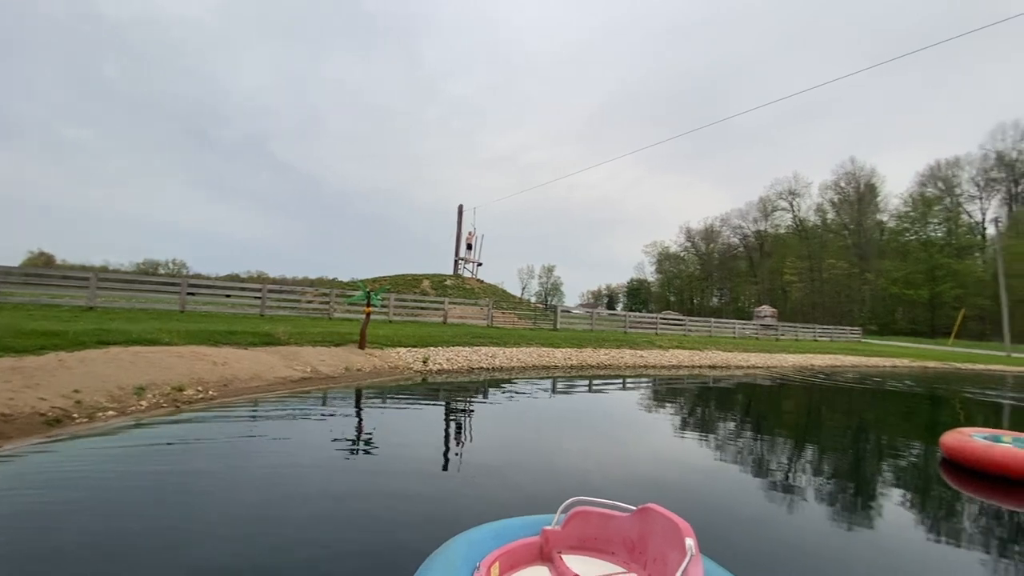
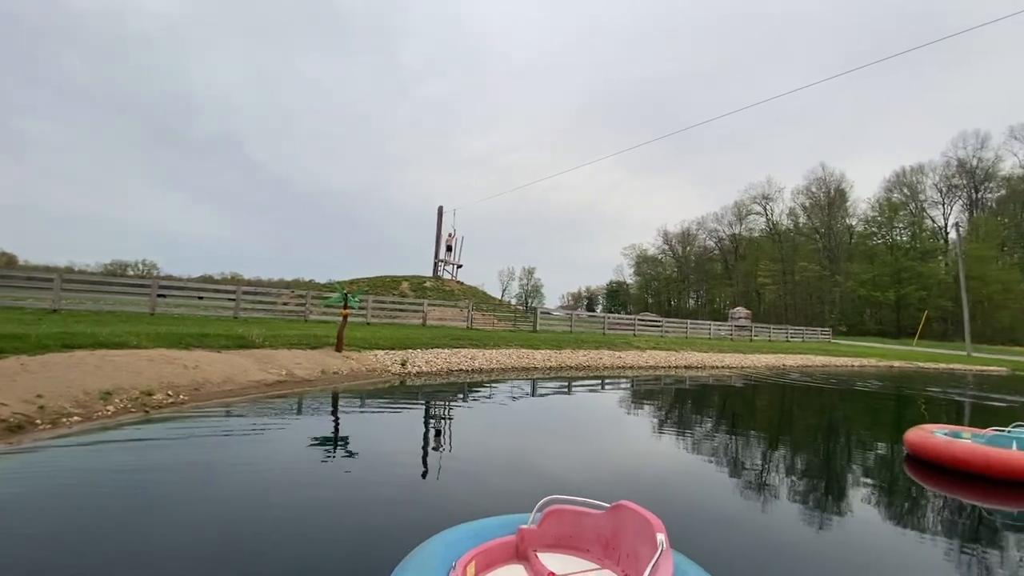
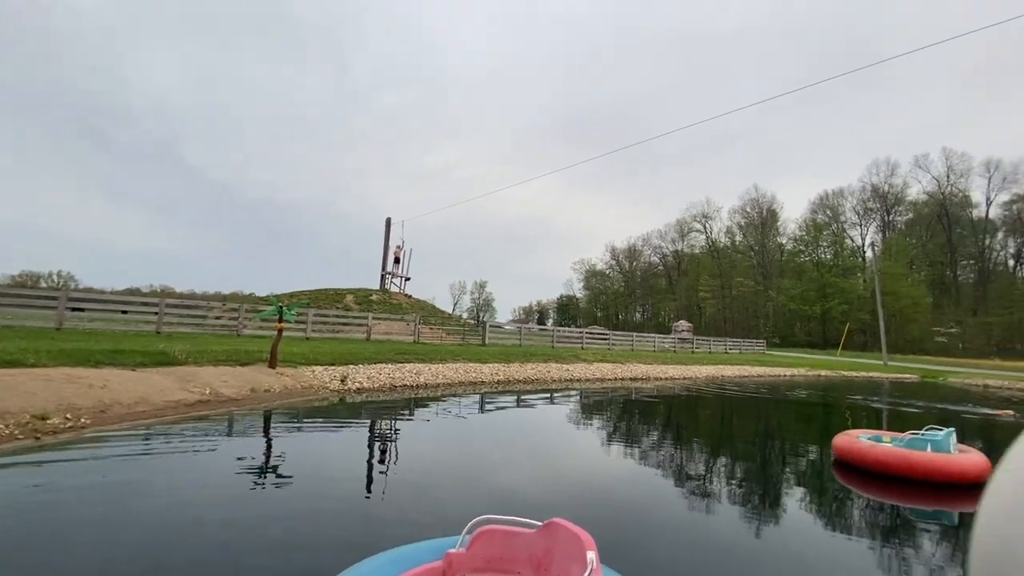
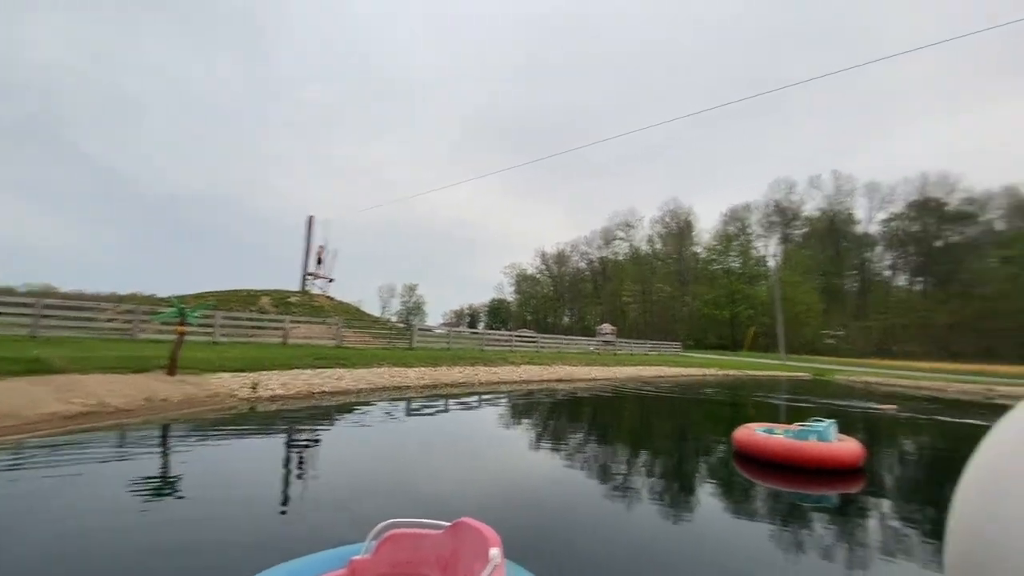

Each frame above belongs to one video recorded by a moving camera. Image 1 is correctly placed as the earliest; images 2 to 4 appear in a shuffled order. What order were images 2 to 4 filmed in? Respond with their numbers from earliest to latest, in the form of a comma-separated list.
2, 3, 4
